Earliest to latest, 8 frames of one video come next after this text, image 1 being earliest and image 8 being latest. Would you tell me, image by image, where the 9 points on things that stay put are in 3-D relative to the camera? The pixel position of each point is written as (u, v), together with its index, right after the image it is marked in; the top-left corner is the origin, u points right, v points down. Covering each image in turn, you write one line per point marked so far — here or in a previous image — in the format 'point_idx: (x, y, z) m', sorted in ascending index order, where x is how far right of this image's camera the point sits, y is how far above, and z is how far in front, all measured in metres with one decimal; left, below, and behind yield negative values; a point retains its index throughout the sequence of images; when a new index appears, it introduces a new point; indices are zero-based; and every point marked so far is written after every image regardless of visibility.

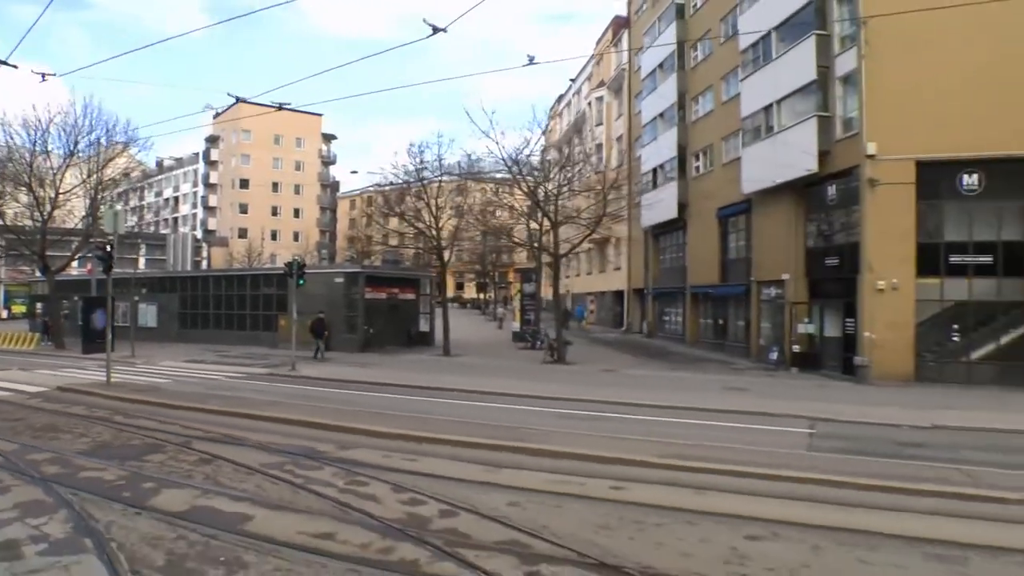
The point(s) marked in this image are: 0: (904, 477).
0: (+3.1, -1.4, +9.3) m
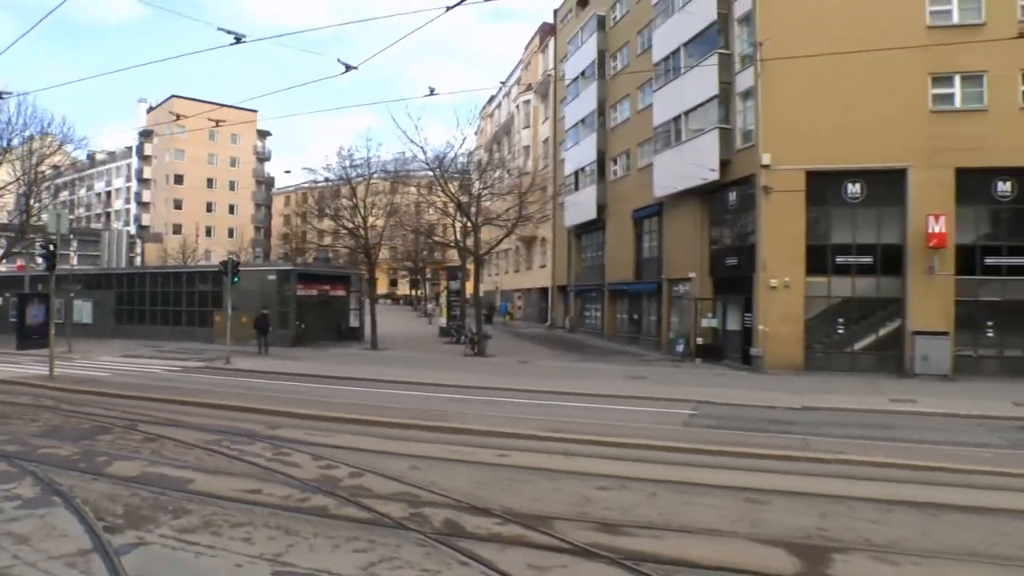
0: (+2.2, -1.4, +11.1) m
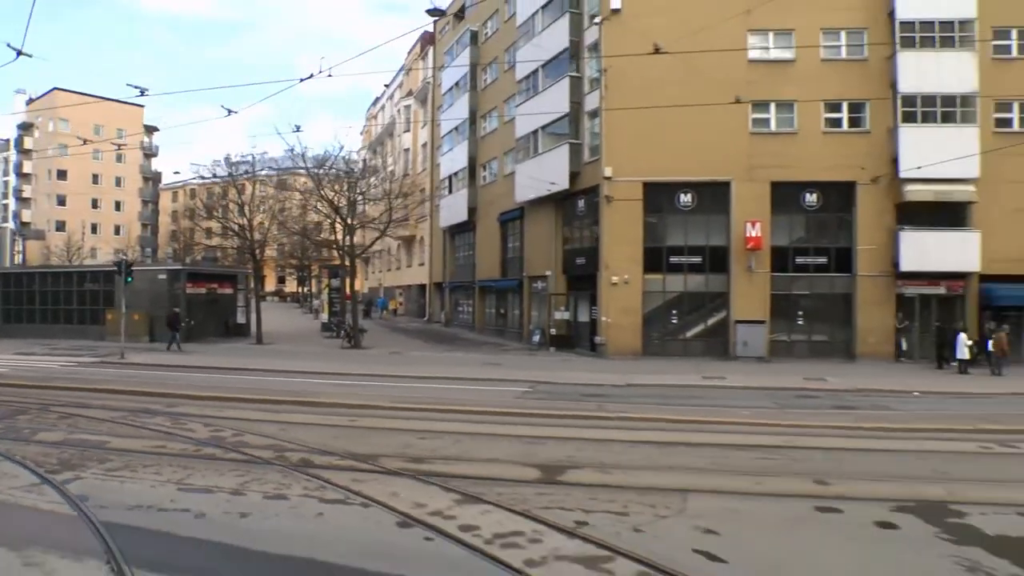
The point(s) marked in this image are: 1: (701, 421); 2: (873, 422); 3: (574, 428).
0: (+0.5, -1.4, +14.0) m
1: (+2.1, -1.5, +13.1) m
2: (+4.2, -1.5, +13.7) m
3: (+0.6, -1.4, +12.0) m
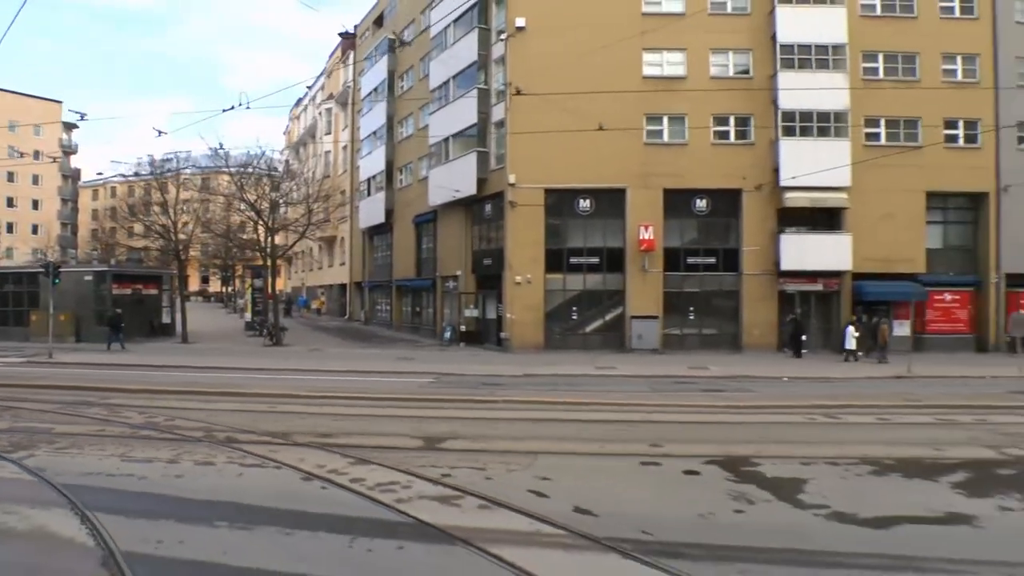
0: (-0.8, -1.5, +15.8) m
1: (+0.8, -1.5, +15.1) m
2: (+2.9, -1.5, +15.8) m
3: (-0.6, -1.4, +13.9) m
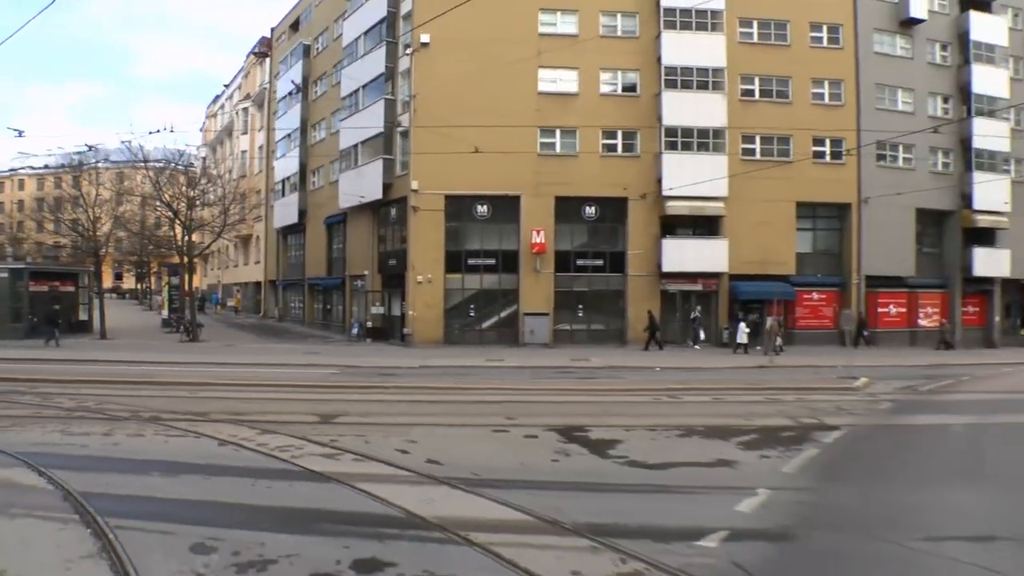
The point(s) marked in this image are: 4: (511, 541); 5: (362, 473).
0: (-2.5, -1.5, +17.9) m
1: (-0.7, -1.5, +17.3) m
2: (+1.3, -1.5, +18.1) m
3: (-2.1, -1.4, +16.0) m
4: (0.0, -1.3, +6.1) m
5: (-1.1, -1.4, +8.7) m
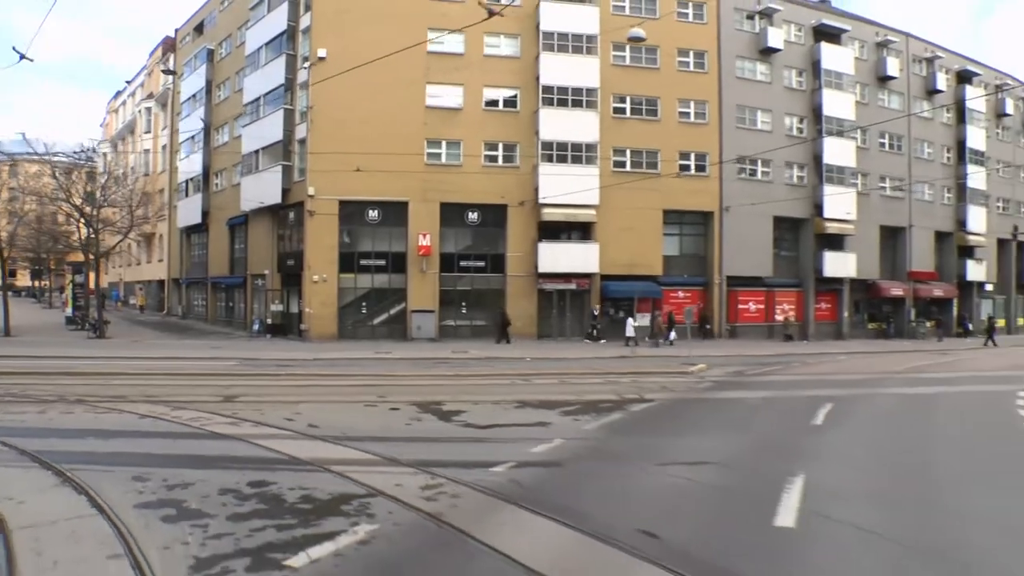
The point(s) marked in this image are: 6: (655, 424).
0: (-4.5, -1.5, +20.3) m
1: (-2.8, -1.5, +19.8) m
2: (-0.8, -1.5, +20.8) m
3: (-4.0, -1.5, +18.4) m
4: (-1.2, -1.4, +8.8) m
5: (-2.5, -1.4, +11.2) m
6: (+1.5, -1.4, +12.4) m
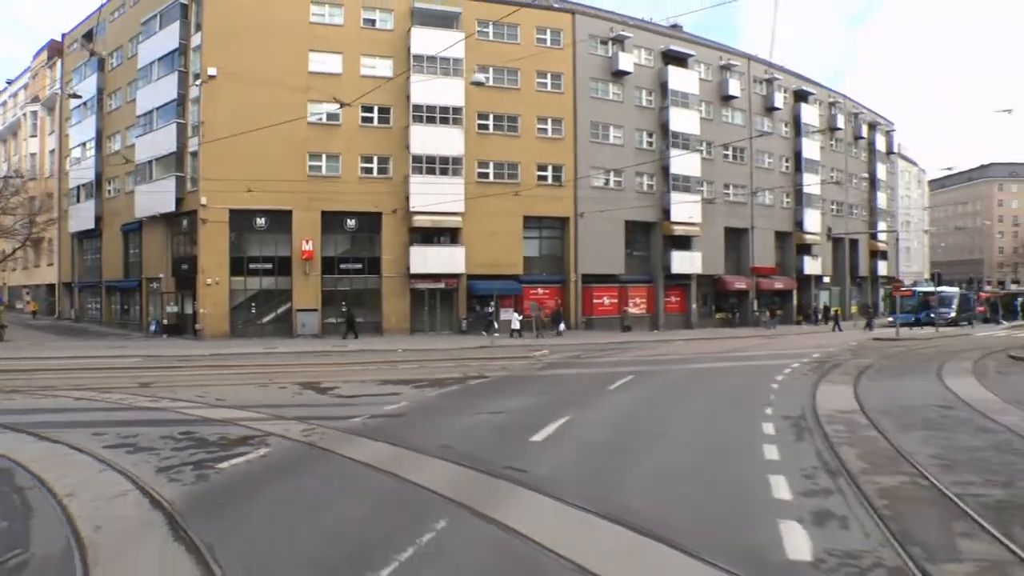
0: (-7.1, -1.6, +23.6) m
1: (-5.4, -1.5, +23.2) m
2: (-3.5, -1.5, +24.4) m
3: (-6.4, -1.5, +21.7) m
4: (-2.7, -1.4, +12.4) m
5: (-4.2, -1.5, +14.7) m
6: (-0.4, -1.4, +16.3) m
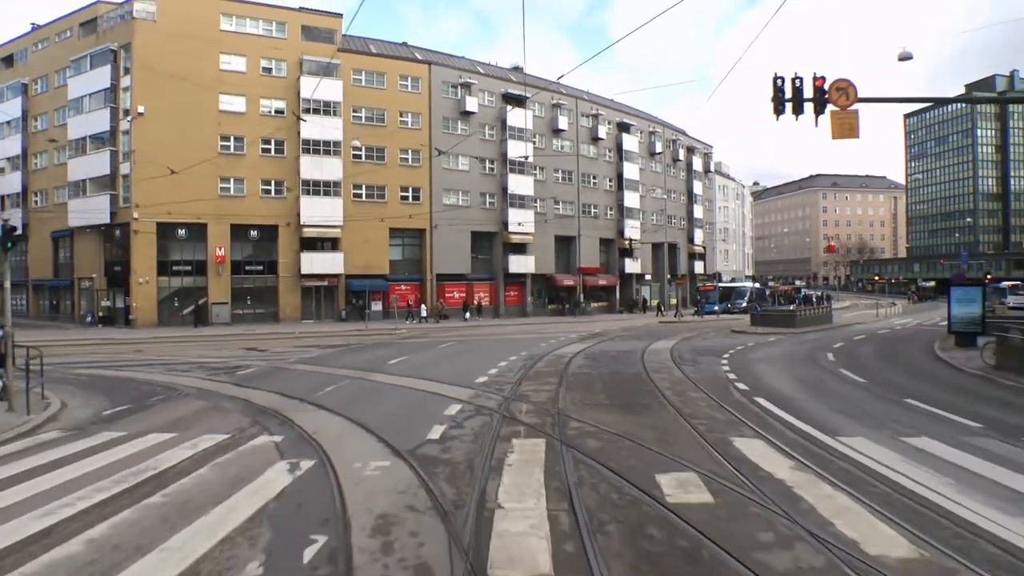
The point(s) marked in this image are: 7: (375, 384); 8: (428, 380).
0: (-10.9, -1.5, +32.9) m
1: (-9.1, -1.5, +32.8) m
2: (-7.4, -1.5, +34.2) m
3: (-10.0, -1.5, +31.2) m
4: (-5.3, -1.4, +22.3) m
5: (-7.0, -1.4, +24.5) m
6: (-3.3, -1.4, +26.4) m
7: (-1.9, -1.4, +16.5) m
8: (-1.2, -1.3, +16.5) m
